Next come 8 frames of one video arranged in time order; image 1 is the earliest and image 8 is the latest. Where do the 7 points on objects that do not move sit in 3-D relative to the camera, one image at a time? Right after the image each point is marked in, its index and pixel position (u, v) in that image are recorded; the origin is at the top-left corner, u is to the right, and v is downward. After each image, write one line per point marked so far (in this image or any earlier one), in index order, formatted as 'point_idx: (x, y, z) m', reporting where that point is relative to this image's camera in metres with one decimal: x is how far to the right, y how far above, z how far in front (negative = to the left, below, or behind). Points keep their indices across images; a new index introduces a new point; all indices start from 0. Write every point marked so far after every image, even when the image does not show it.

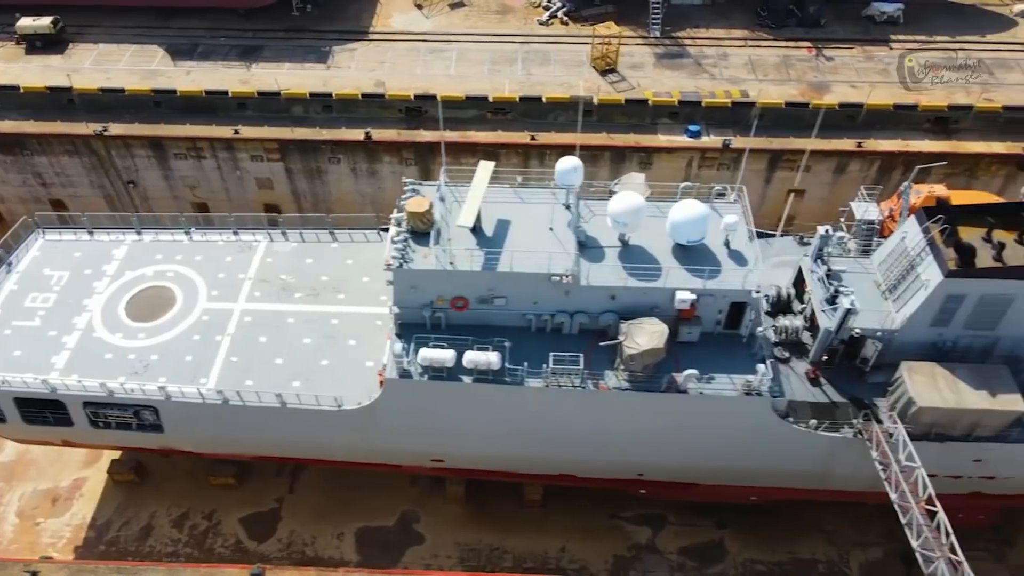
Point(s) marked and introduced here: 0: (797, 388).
0: (+3.4, -1.2, +11.6) m
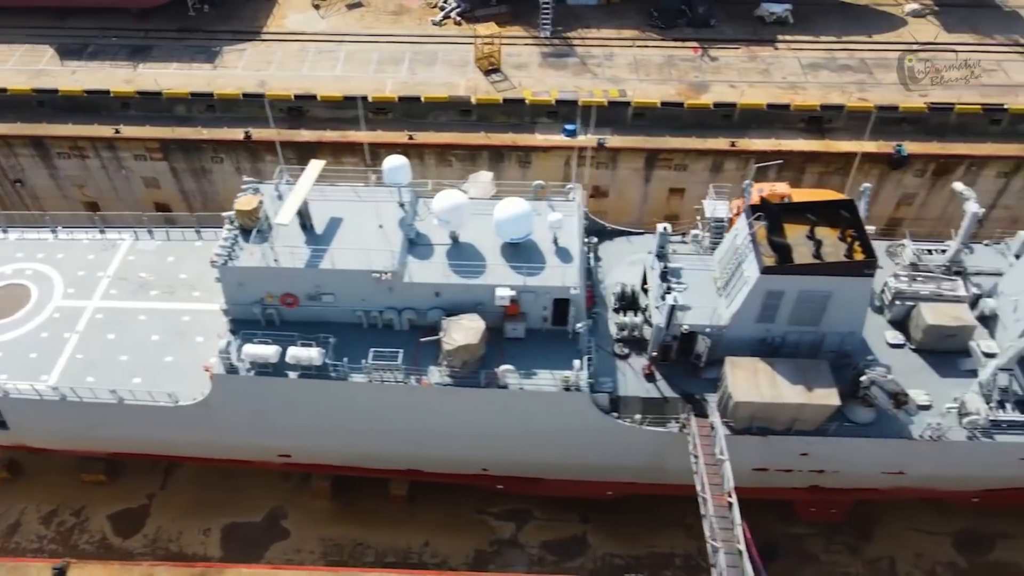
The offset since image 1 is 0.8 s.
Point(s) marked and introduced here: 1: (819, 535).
0: (+1.4, -1.1, +11.8) m
1: (+4.5, -3.6, +14.1) m
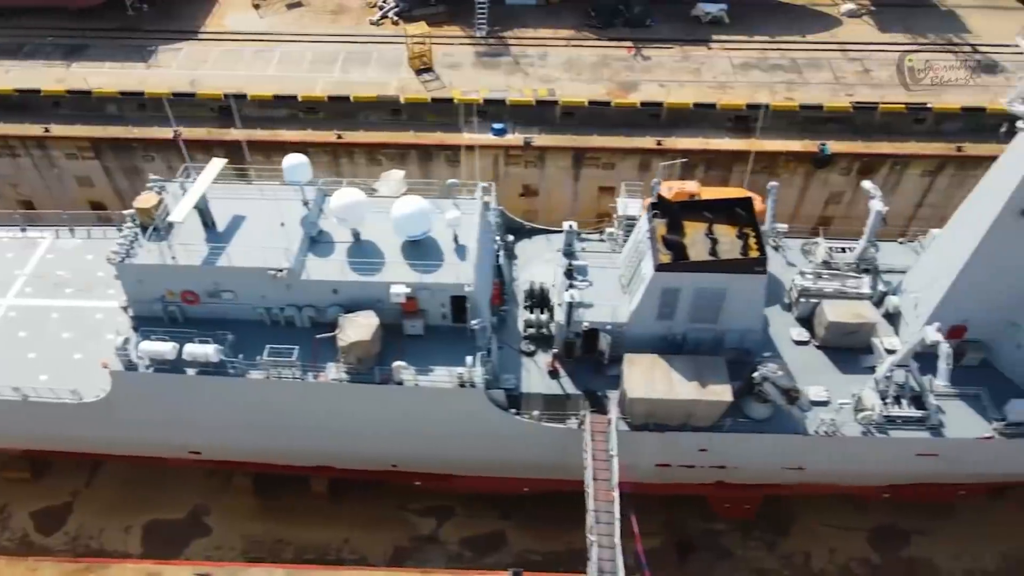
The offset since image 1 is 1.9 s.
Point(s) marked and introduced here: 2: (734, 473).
0: (+0.3, -1.1, +11.9) m
1: (+3.3, -3.5, +14.2) m
2: (+2.7, -2.3, +12.0) m
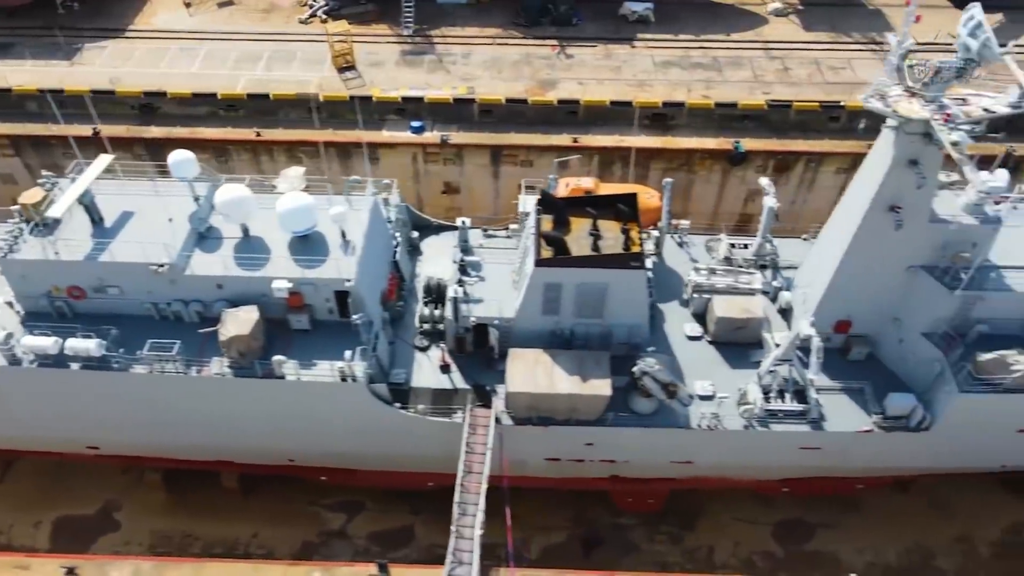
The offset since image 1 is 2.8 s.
0: (-1.1, -1.1, +12.0) m
1: (+1.9, -3.5, +14.4) m
2: (+1.4, -2.2, +12.1) m
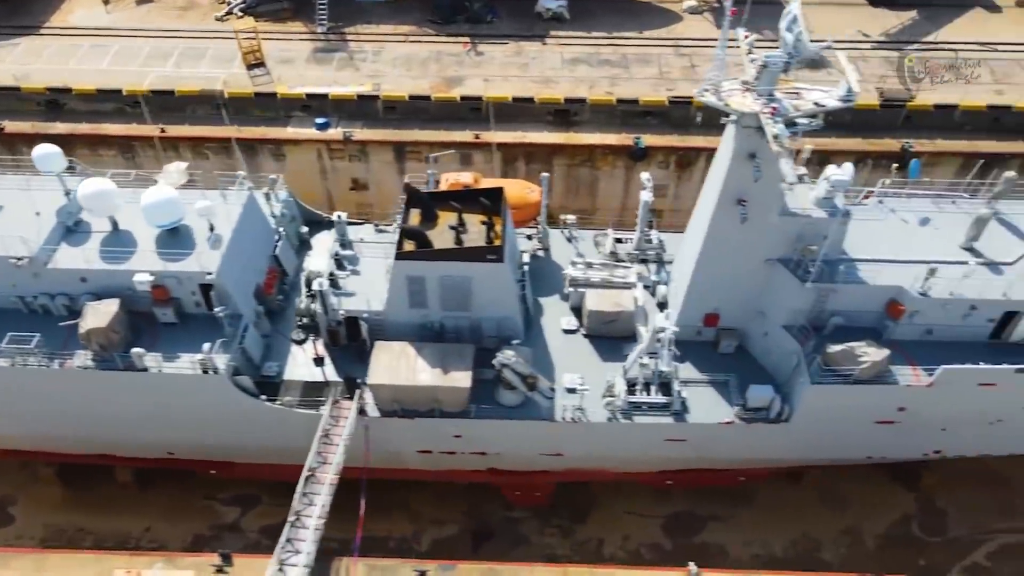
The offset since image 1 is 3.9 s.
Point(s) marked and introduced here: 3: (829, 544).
0: (-2.6, -1.0, +12.1) m
1: (+0.3, -3.4, +14.5) m
2: (-0.2, -2.1, +12.2) m
3: (+4.6, -3.7, +14.2) m
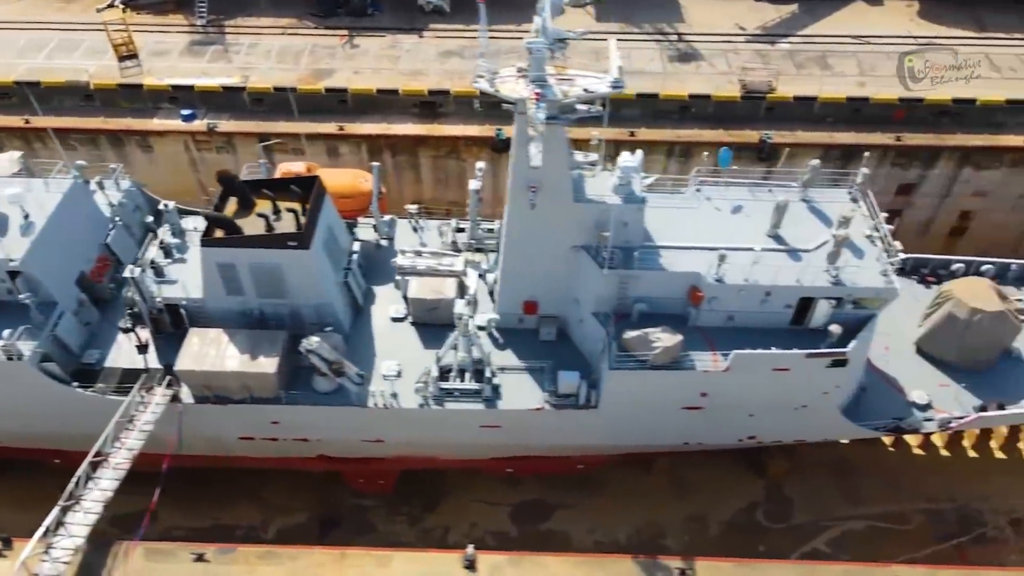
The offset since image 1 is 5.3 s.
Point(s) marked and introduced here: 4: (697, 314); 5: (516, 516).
0: (-4.9, -0.8, +12.1) m
1: (-1.9, -3.2, +14.5) m
2: (-2.4, -2.0, +12.3) m
3: (+2.3, -3.5, +14.3) m
4: (+2.1, -0.3, +11.2) m
5: (+0.1, -3.4, +14.5) m
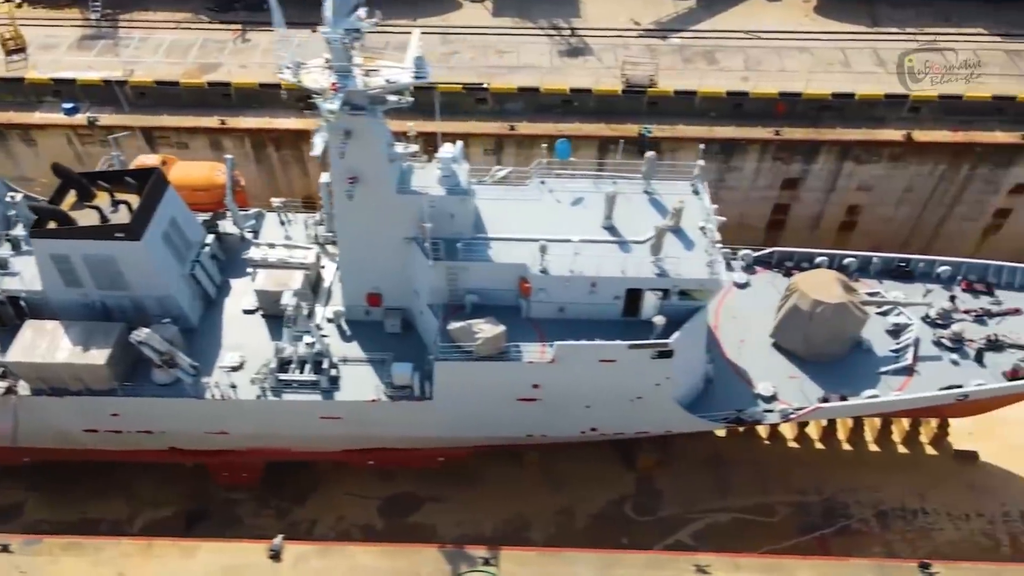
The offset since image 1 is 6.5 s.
0: (-6.8, -0.7, +12.1) m
1: (-3.9, -3.1, +14.5) m
2: (-4.4, -1.9, +12.3) m
3: (+0.4, -3.4, +14.3) m
4: (+0.2, -0.2, +11.2) m
5: (-1.9, -3.3, +14.5) m
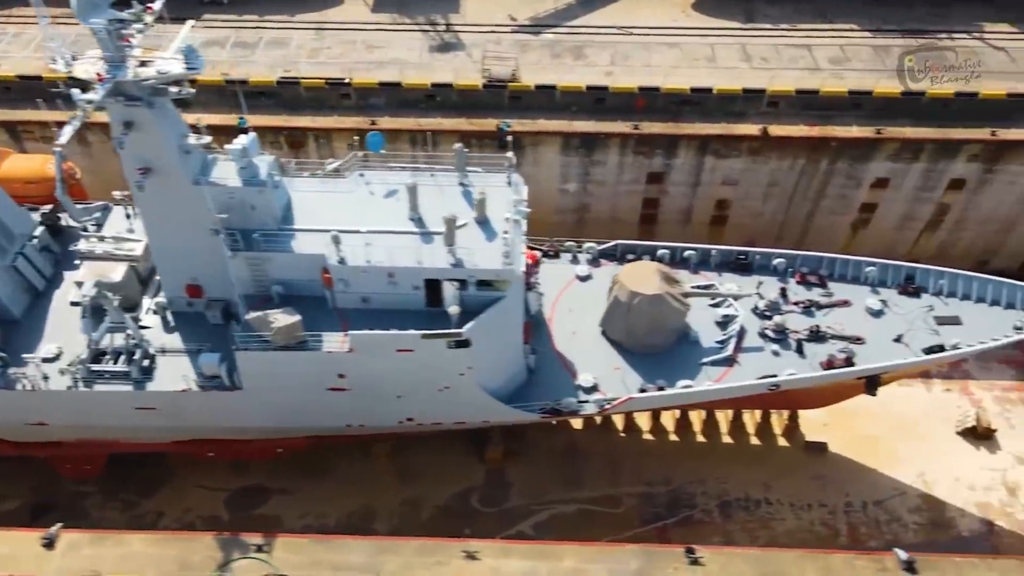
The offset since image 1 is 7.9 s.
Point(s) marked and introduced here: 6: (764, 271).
0: (-9.1, -0.6, +12.1) m
1: (-6.1, -3.0, +14.6) m
2: (-6.6, -1.8, +12.3) m
3: (-1.9, -3.3, +14.4) m
4: (-2.1, -0.1, +11.3) m
5: (-4.2, -3.2, +14.5) m
6: (+3.6, +0.2, +14.1) m
